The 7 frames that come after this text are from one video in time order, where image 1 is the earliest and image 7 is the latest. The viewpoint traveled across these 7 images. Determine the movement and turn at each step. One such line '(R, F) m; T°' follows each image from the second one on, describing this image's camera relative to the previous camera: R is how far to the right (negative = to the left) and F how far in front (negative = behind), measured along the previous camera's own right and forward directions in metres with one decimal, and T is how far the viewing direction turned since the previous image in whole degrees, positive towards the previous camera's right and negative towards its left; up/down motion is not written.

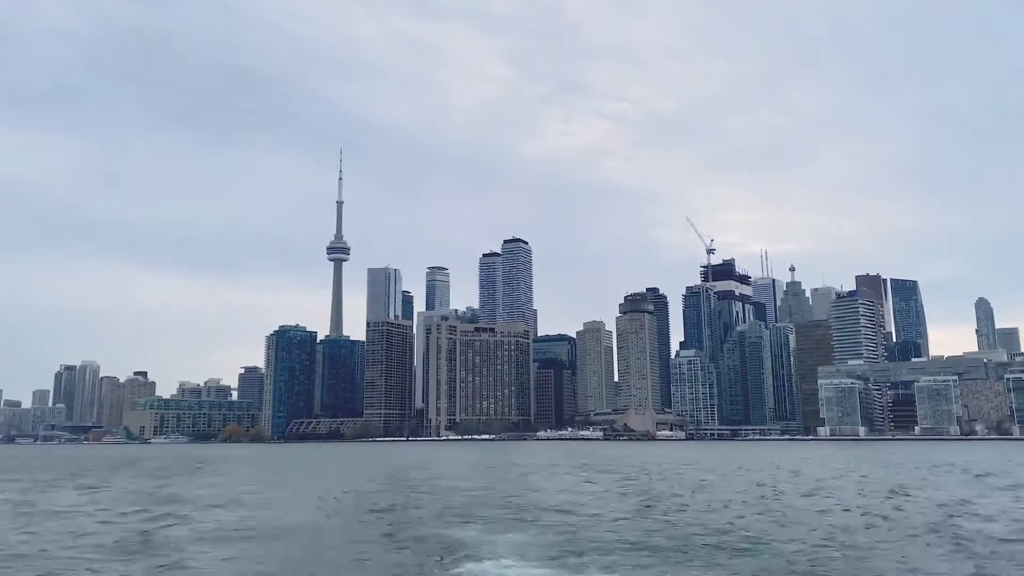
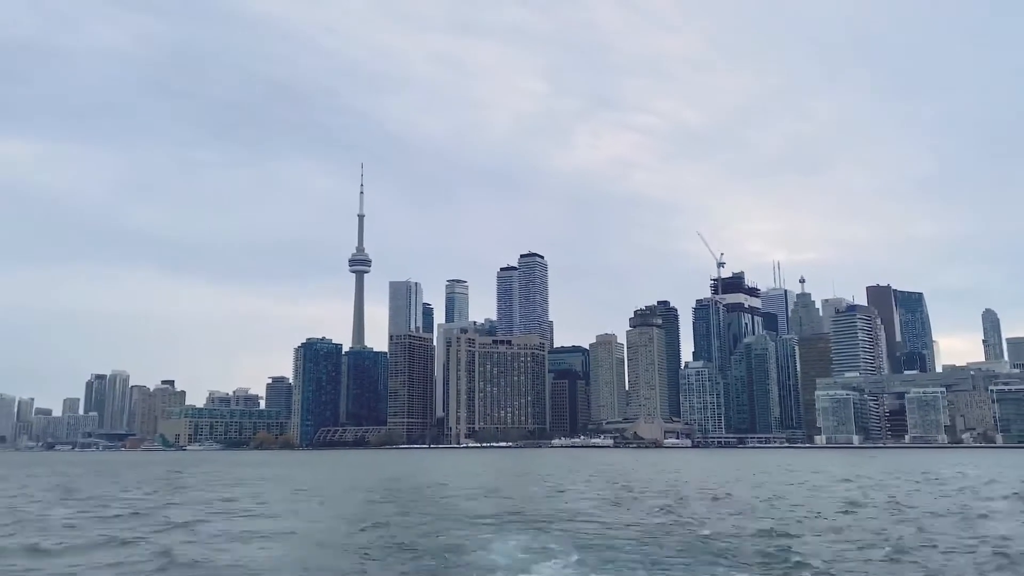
(+0.3, -7.9) m; -1°
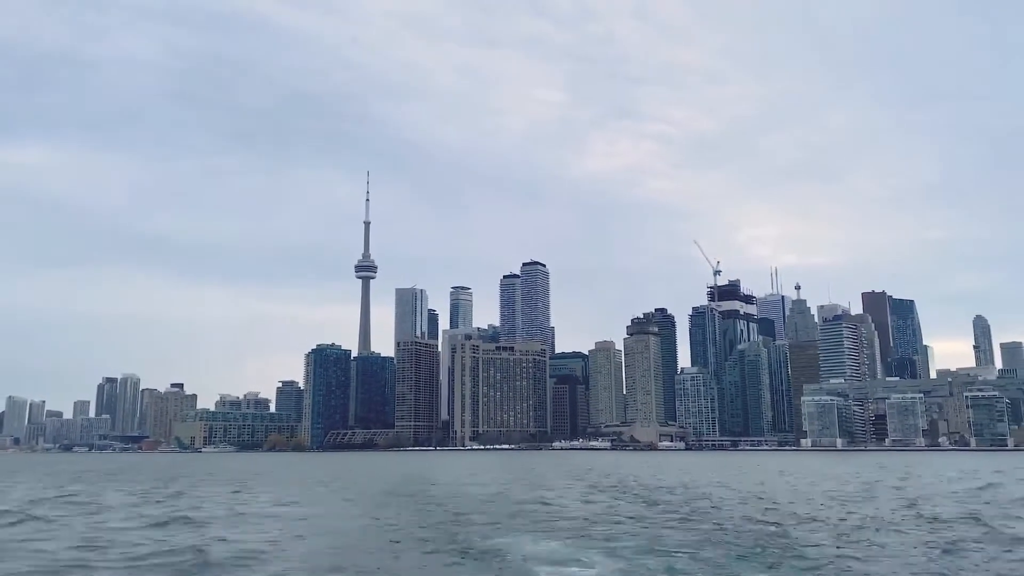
(0.0, -6.8) m; 0°
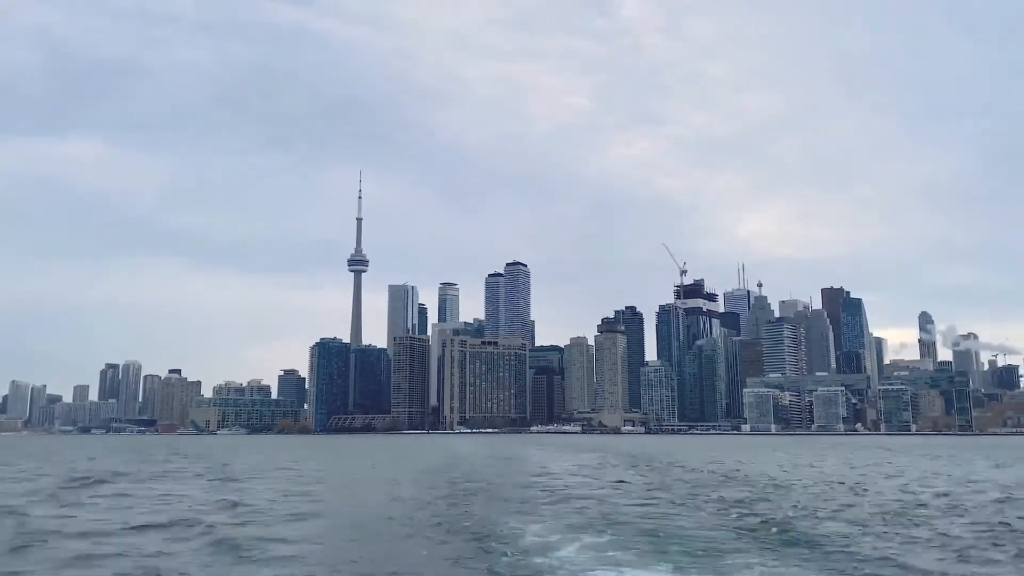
(-0.3, -20.3) m; +1°
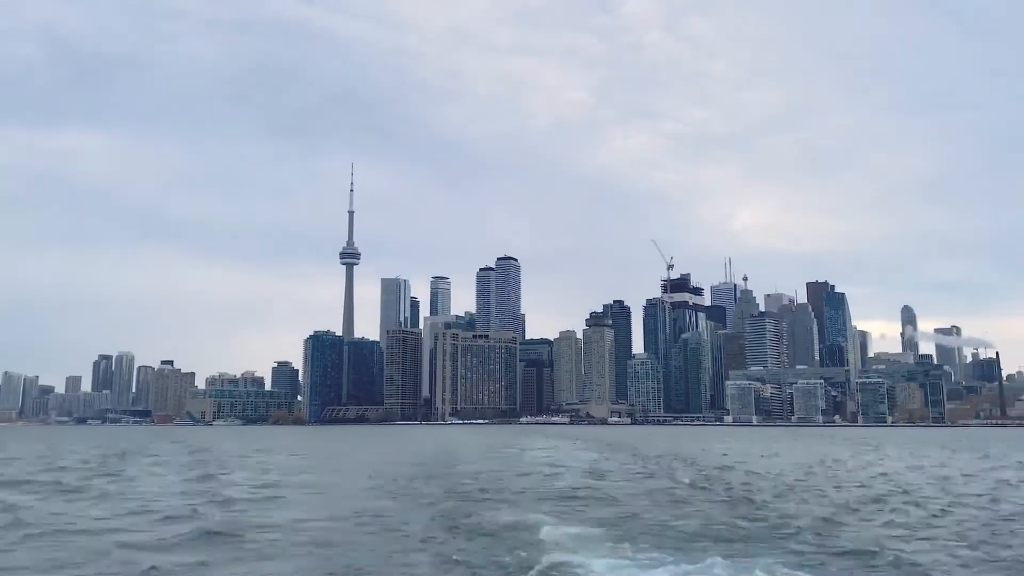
(0.0, -4.3) m; +1°
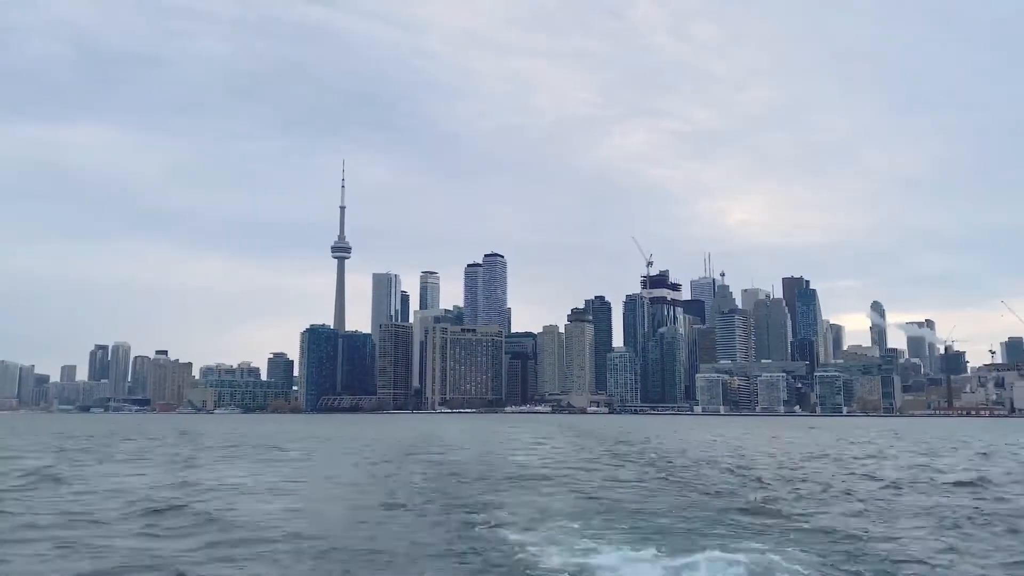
(+0.3, -11.1) m; +1°
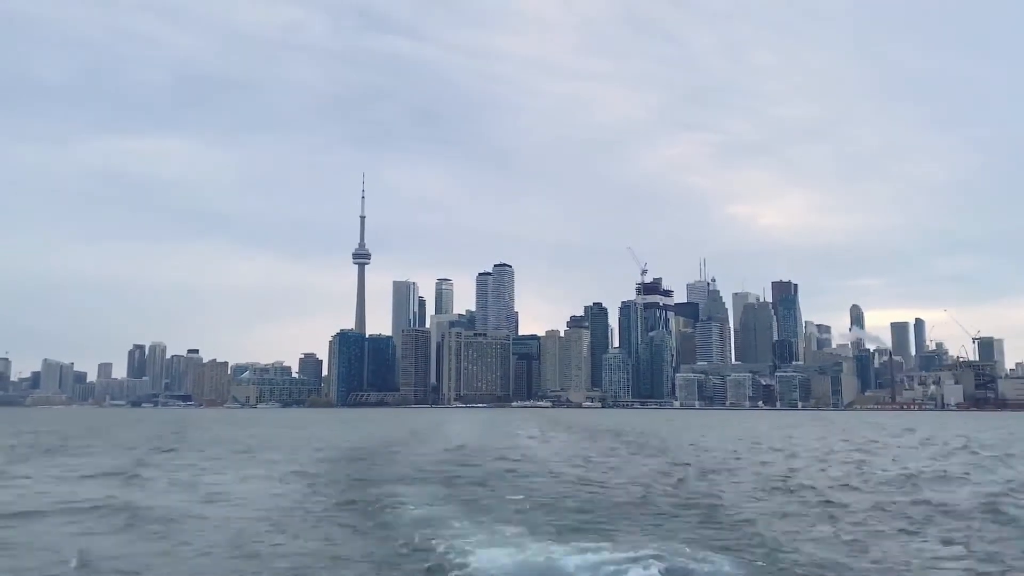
(+0.9, -27.2) m; -1°
